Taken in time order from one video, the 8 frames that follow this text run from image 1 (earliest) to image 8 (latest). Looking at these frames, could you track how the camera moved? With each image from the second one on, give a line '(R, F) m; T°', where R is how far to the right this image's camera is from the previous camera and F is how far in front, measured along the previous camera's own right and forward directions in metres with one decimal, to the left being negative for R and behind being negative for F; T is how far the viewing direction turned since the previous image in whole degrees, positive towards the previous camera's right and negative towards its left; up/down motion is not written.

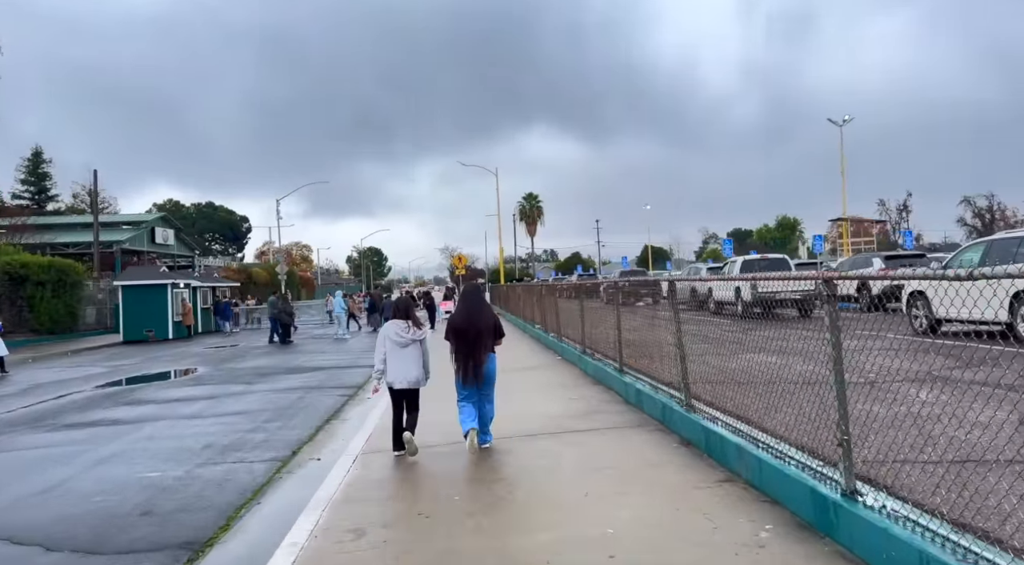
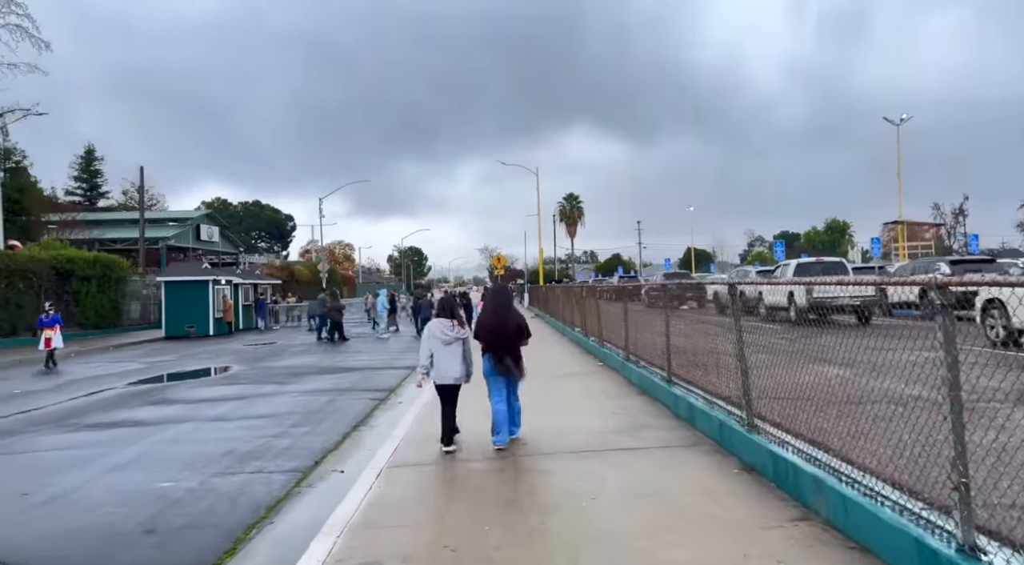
(0.0, +0.7) m; -3°
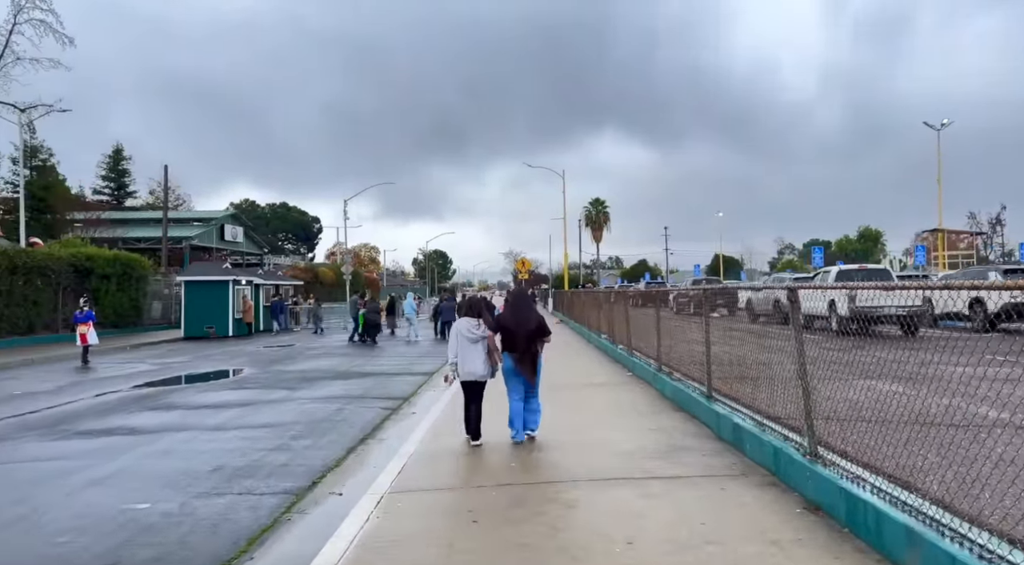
(0.0, +0.8) m; -2°
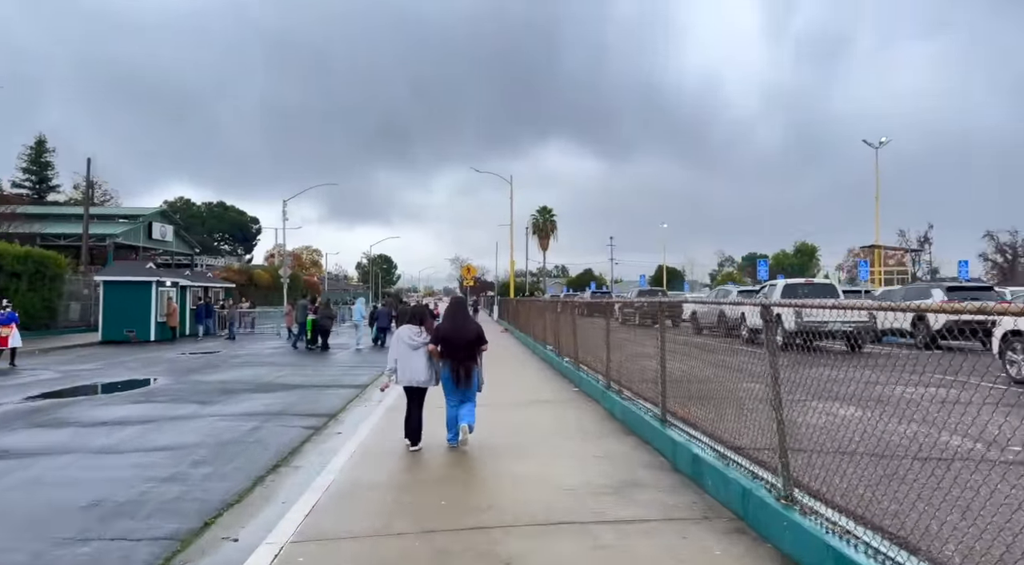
(+0.1, +0.8) m; +5°
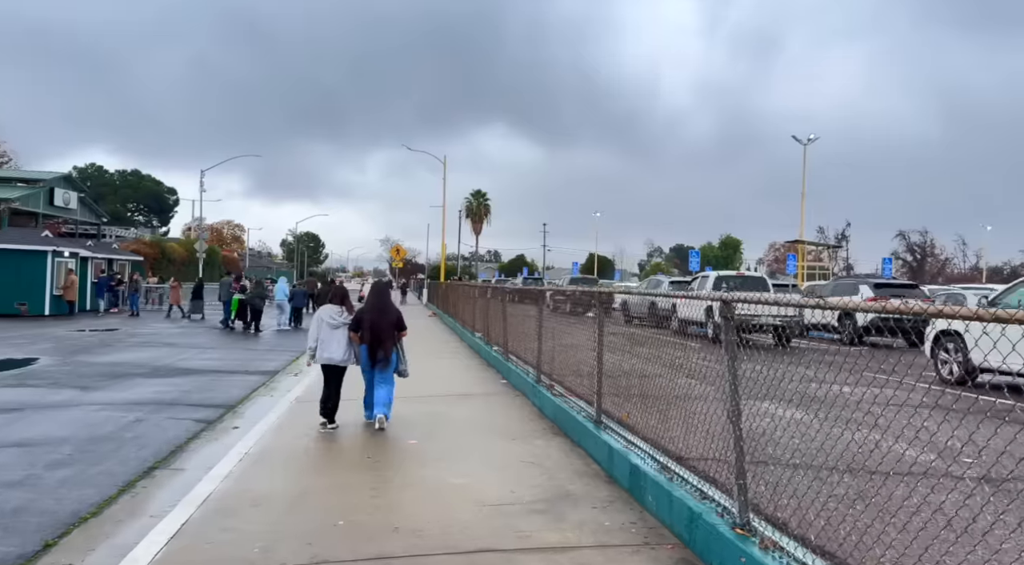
(+0.1, +0.8) m; +6°
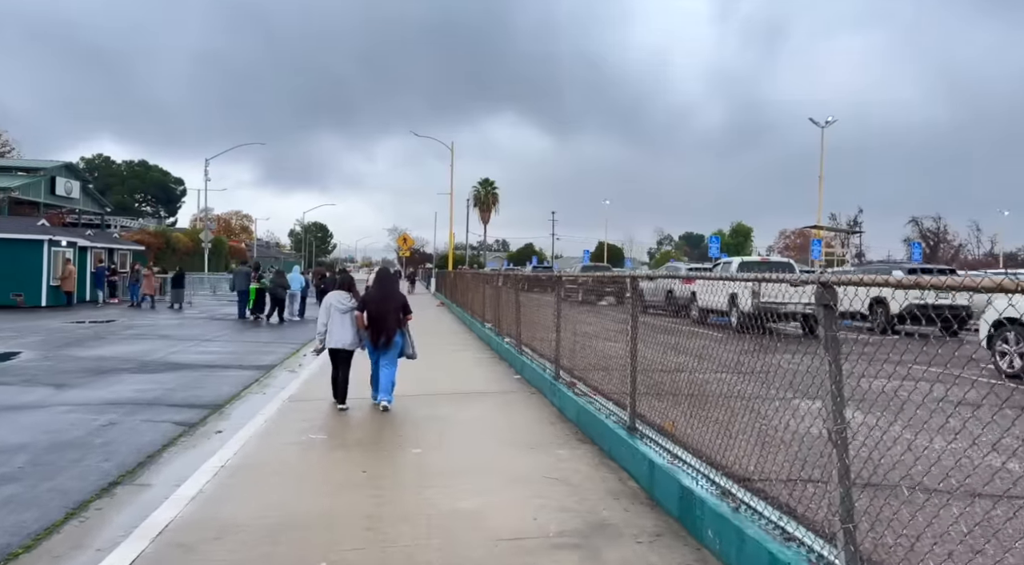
(-0.1, +1.0) m; -1°
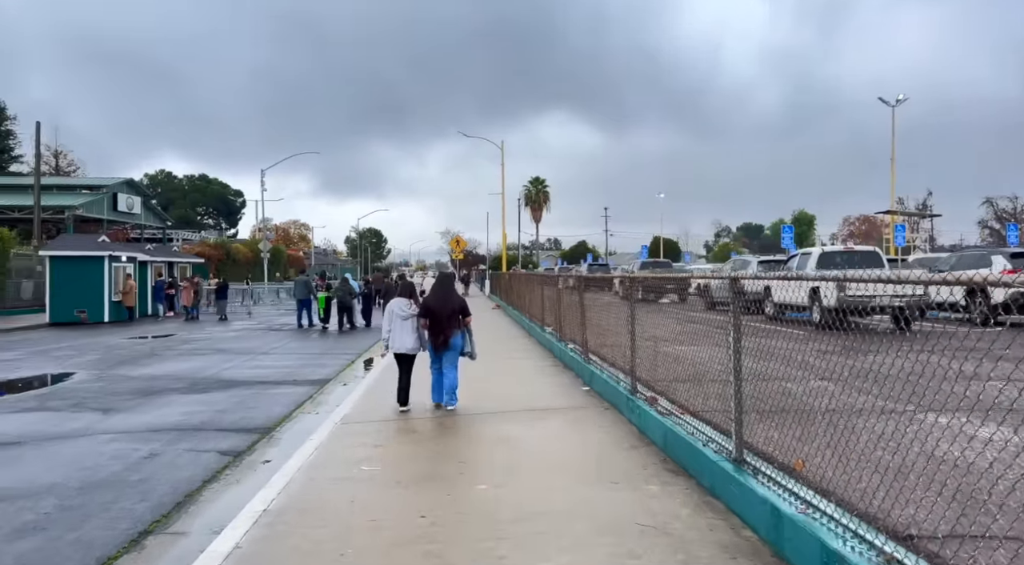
(-0.2, +0.9) m; -4°
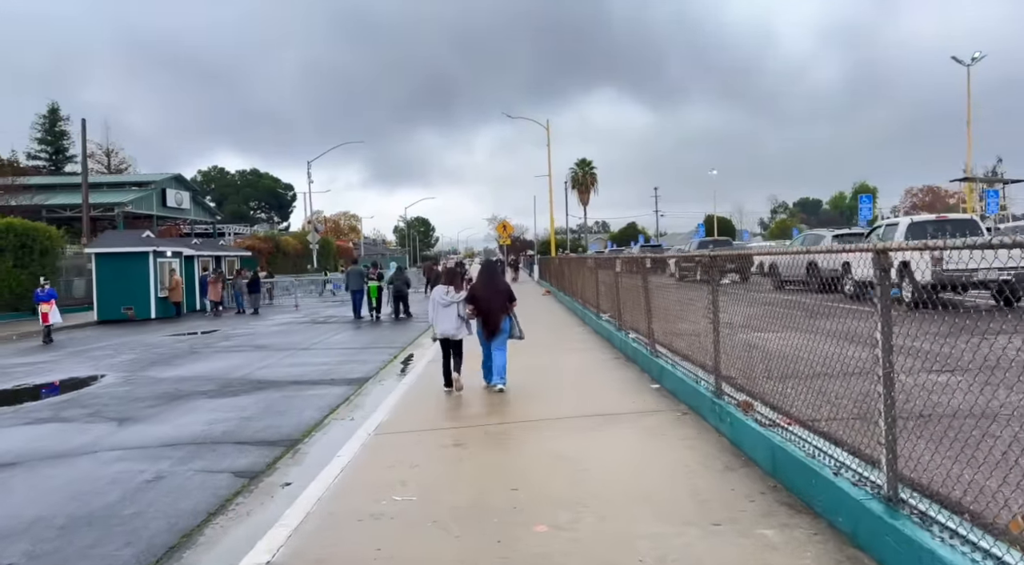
(-0.1, +1.2) m; -4°
